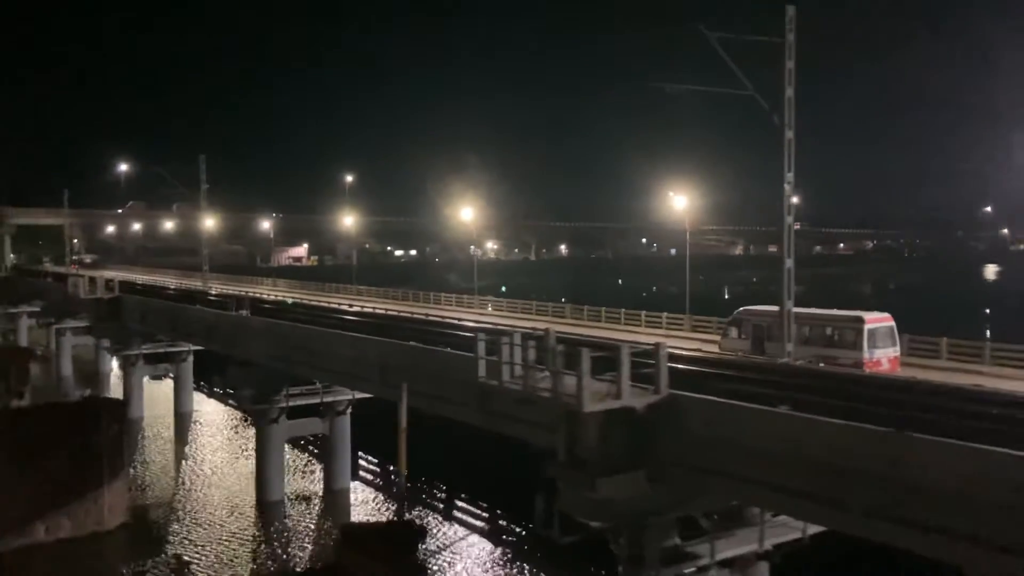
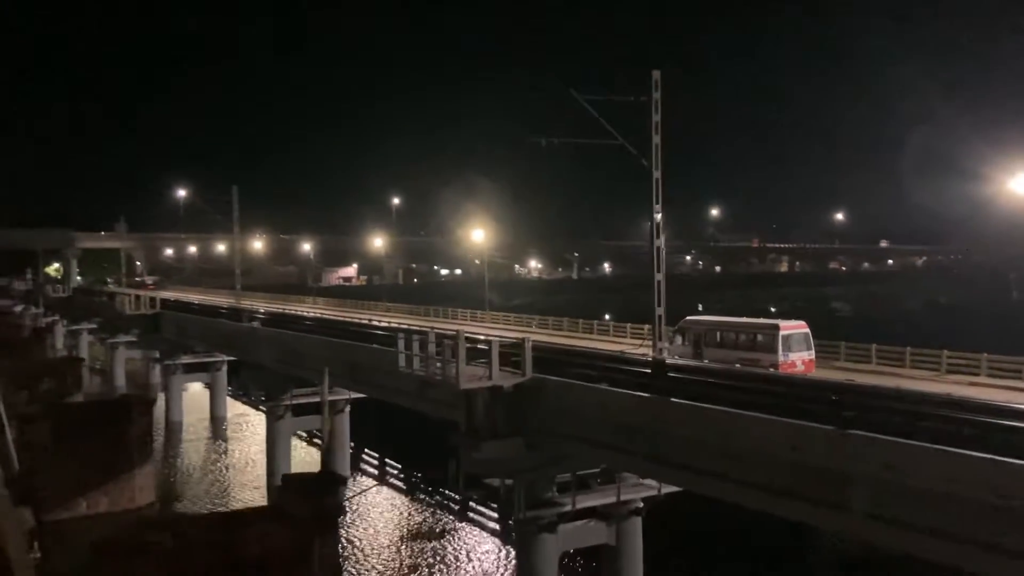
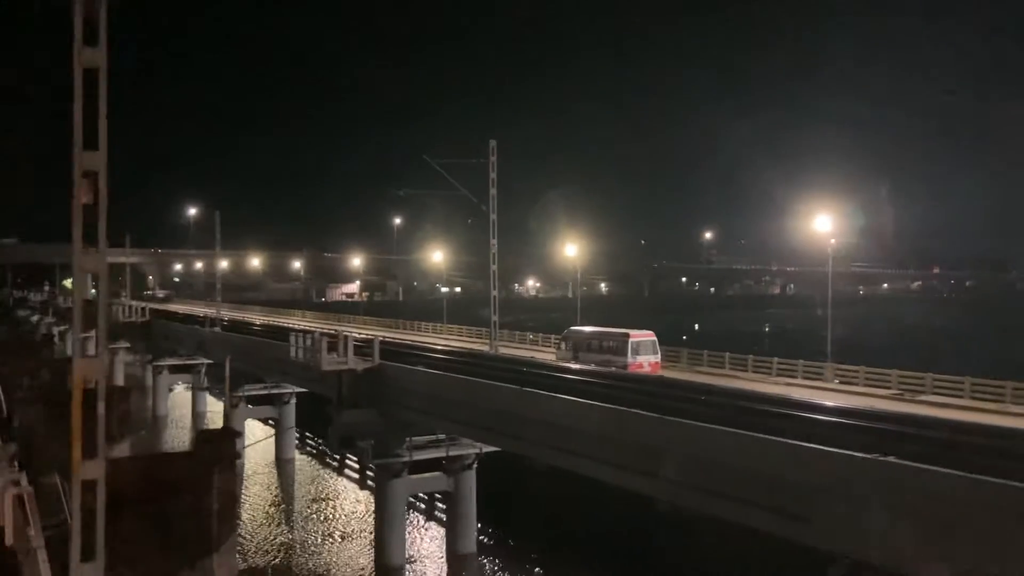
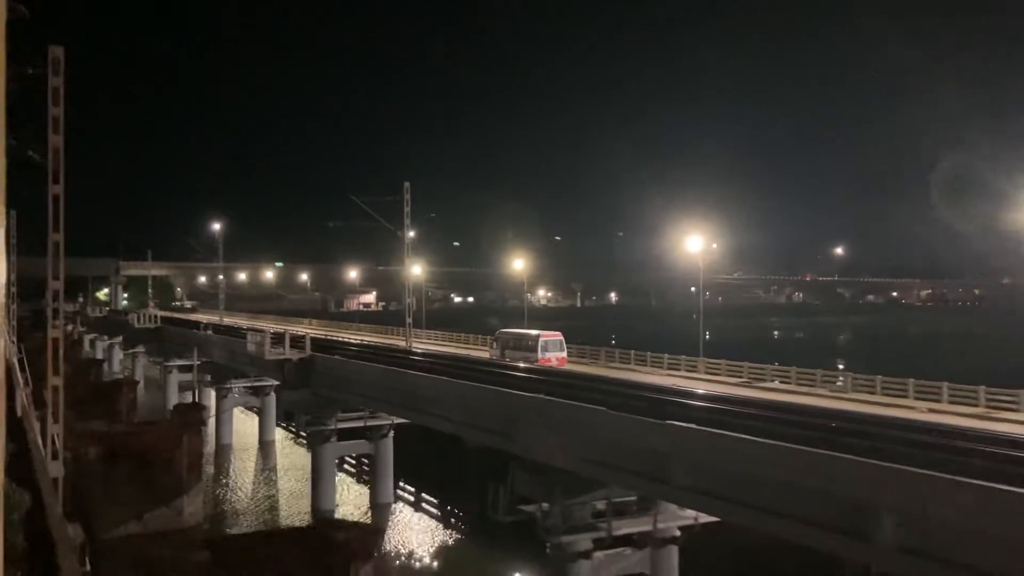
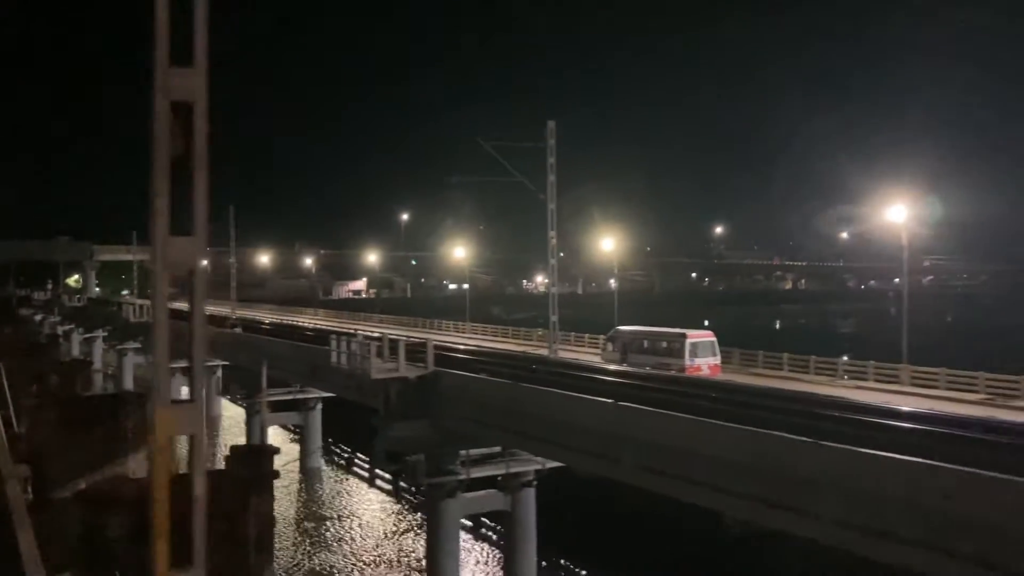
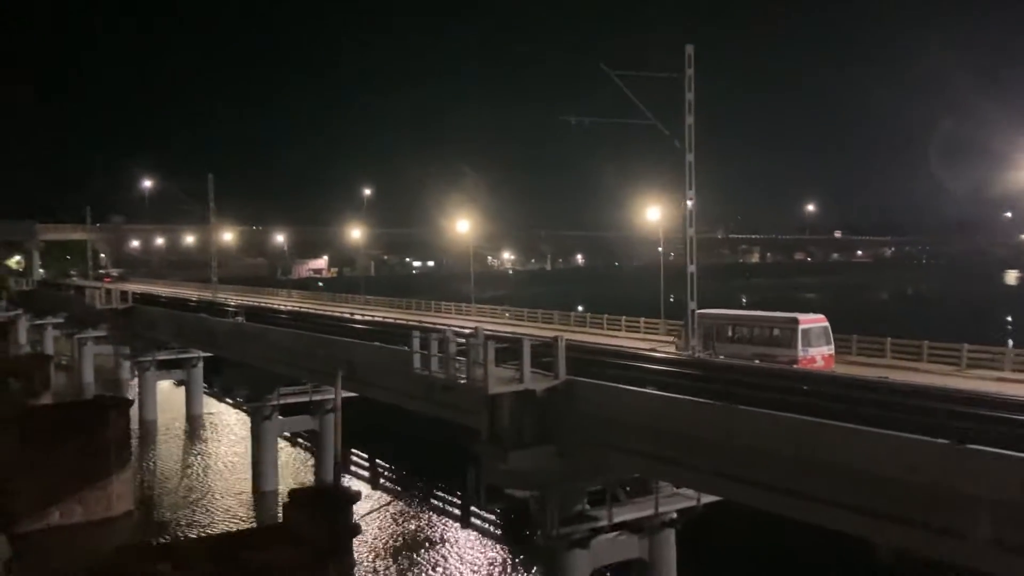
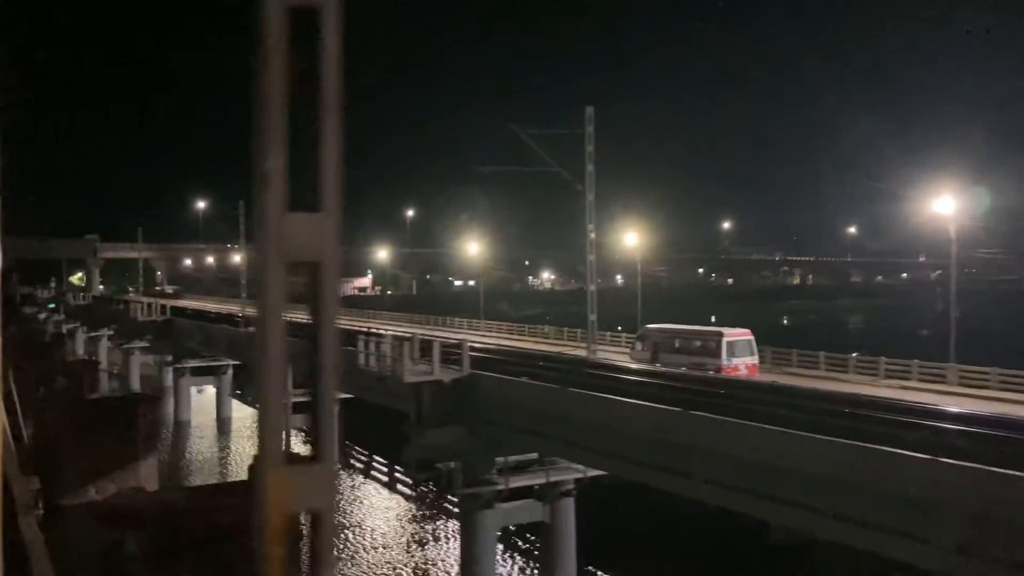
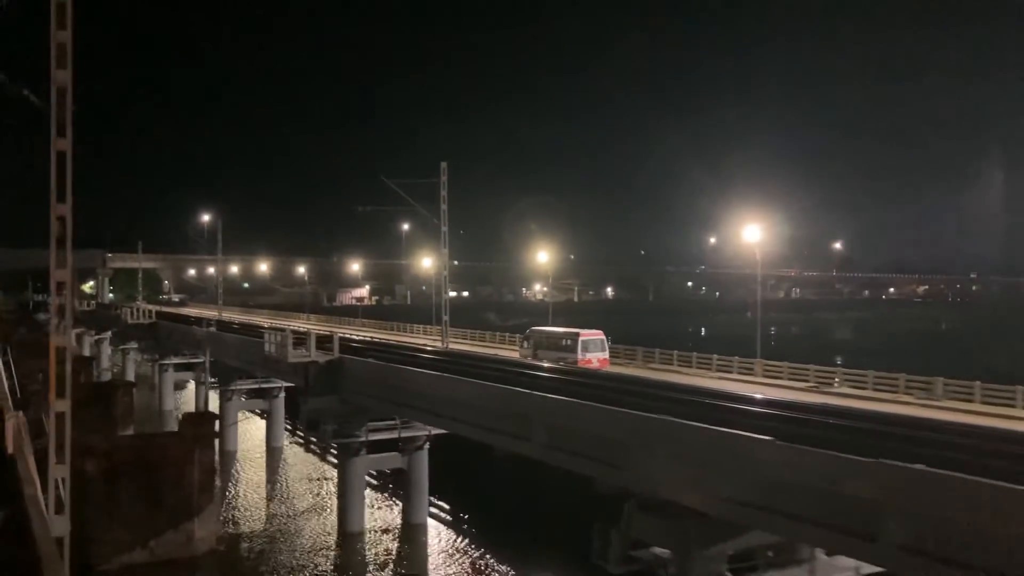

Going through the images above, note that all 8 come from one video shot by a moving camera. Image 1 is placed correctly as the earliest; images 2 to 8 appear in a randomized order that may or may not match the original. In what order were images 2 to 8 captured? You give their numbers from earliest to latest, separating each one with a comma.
6, 2, 7, 5, 3, 8, 4
